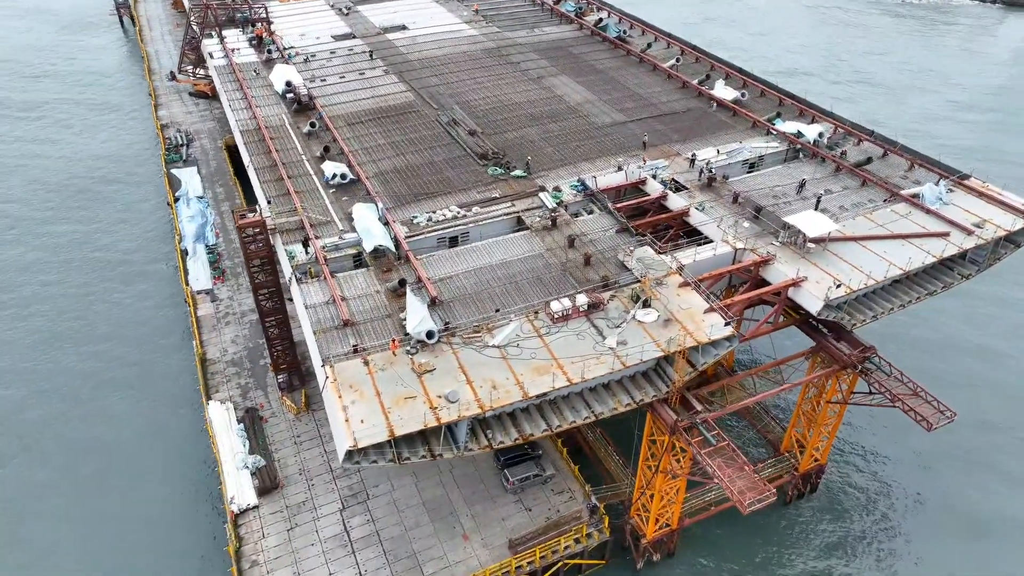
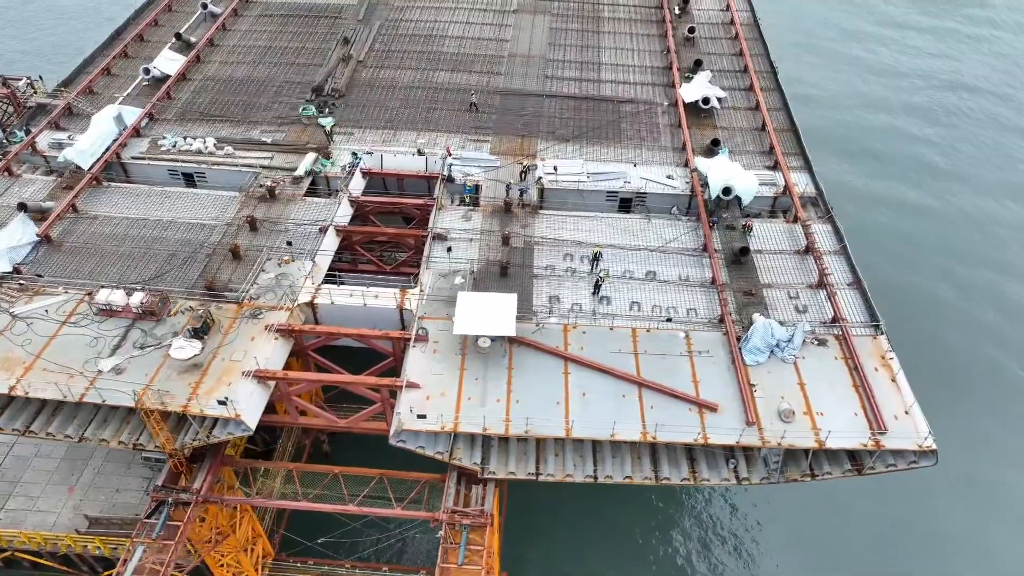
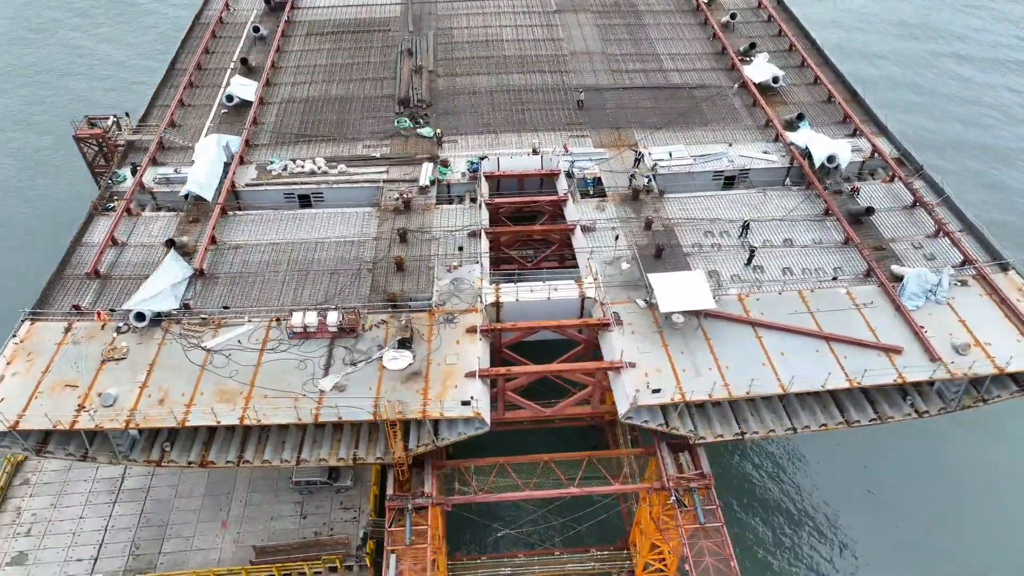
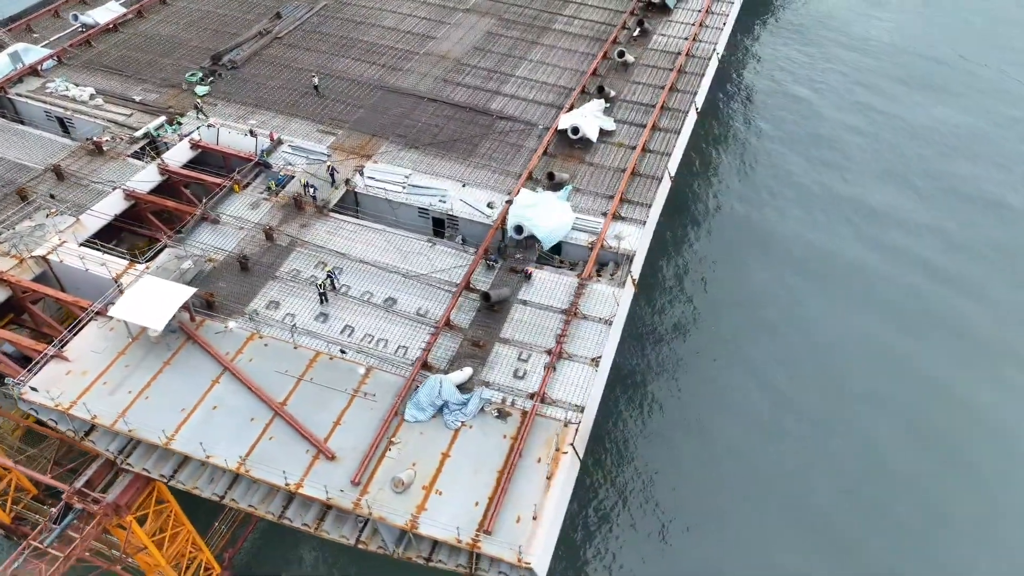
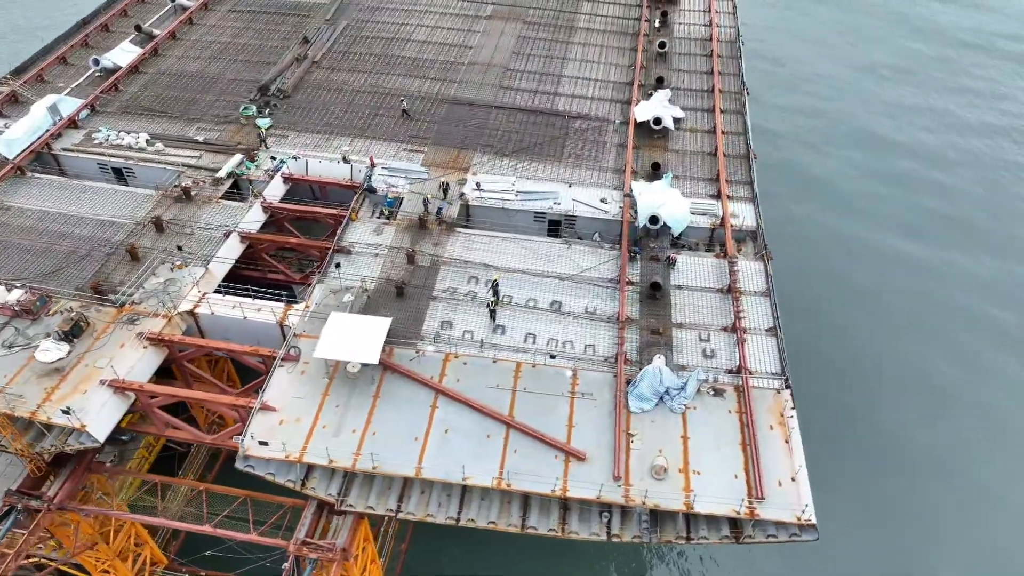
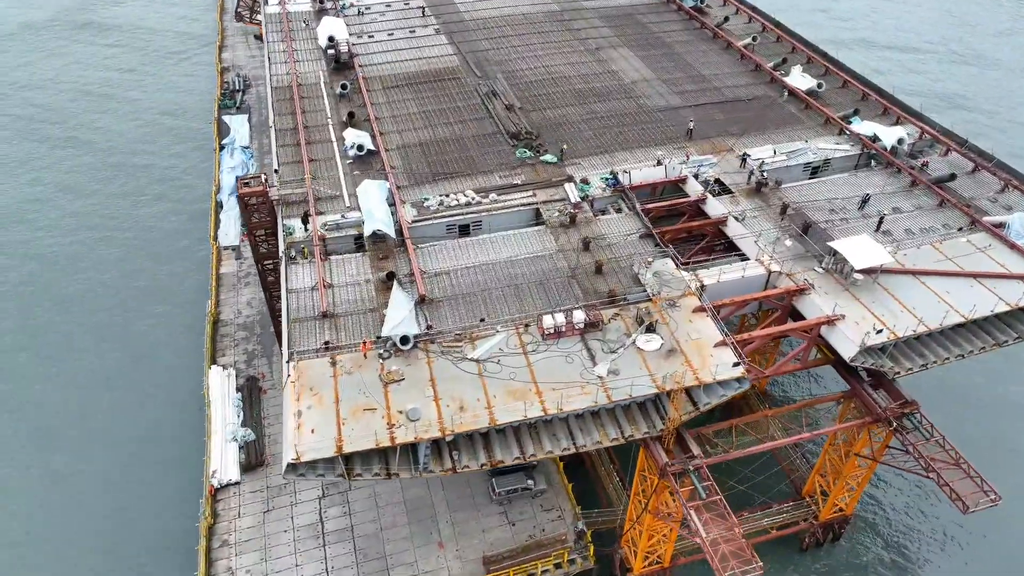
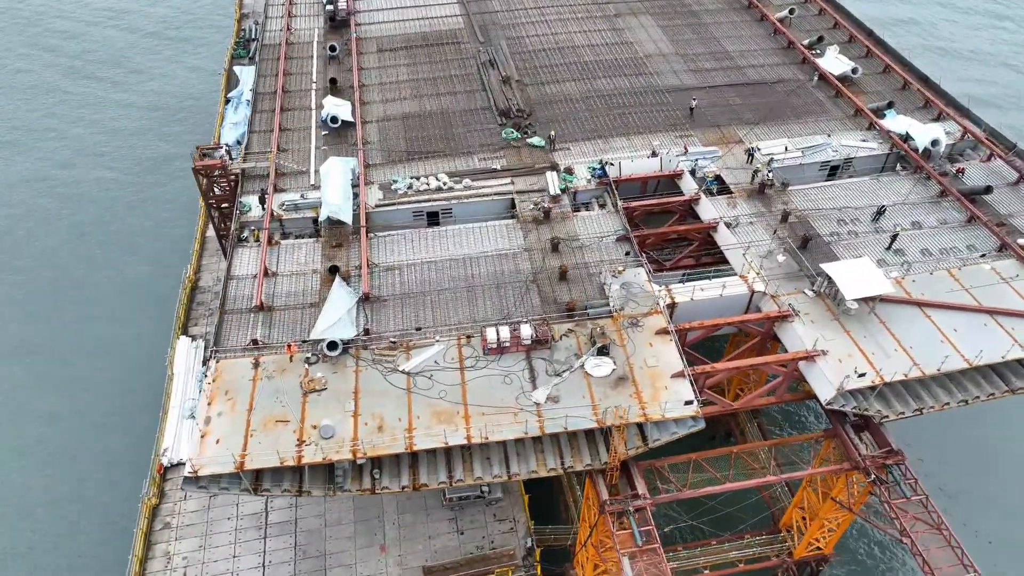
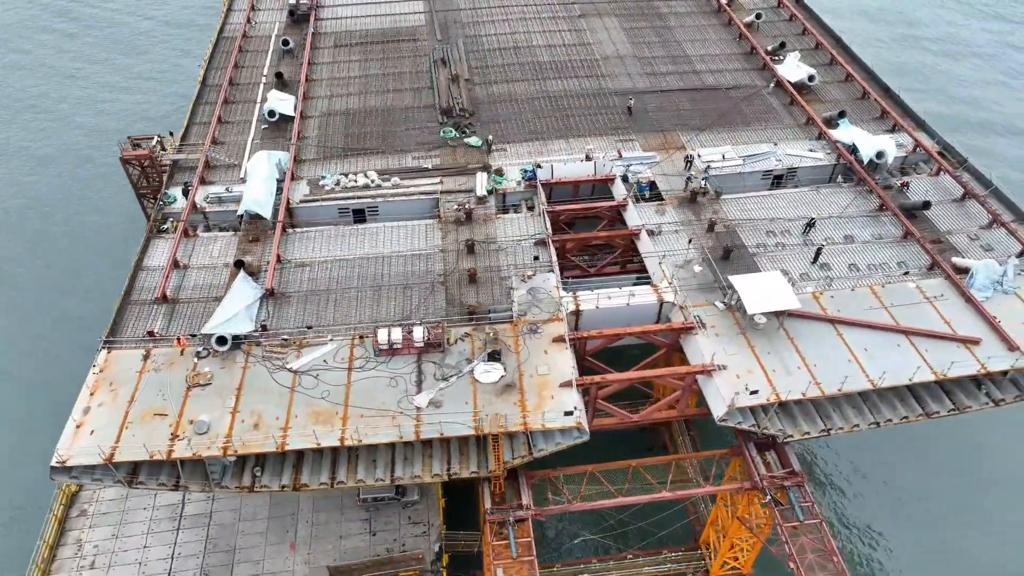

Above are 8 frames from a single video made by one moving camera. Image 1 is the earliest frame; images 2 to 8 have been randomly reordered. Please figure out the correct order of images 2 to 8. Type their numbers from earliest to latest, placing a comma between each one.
6, 7, 8, 3, 2, 5, 4
